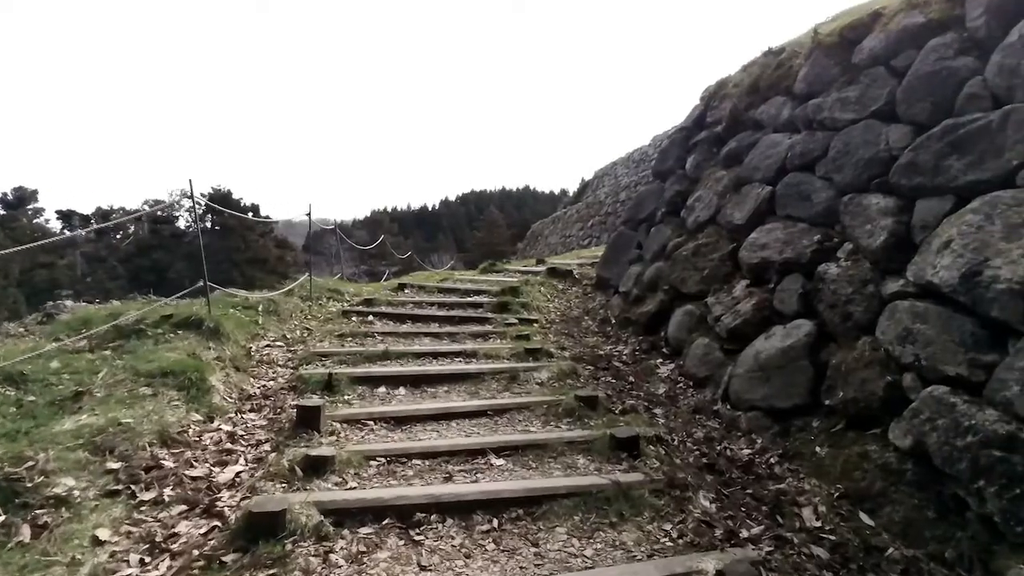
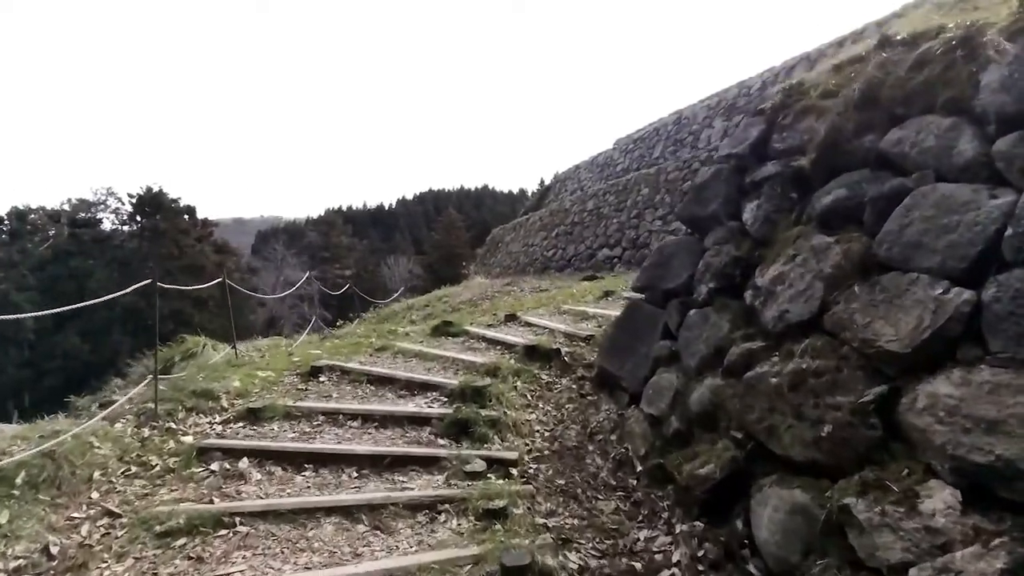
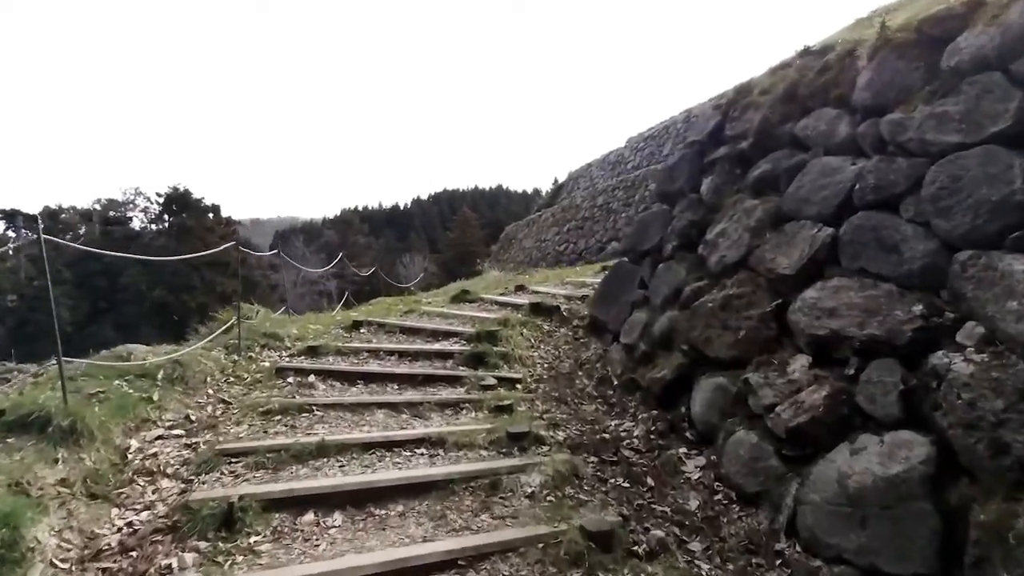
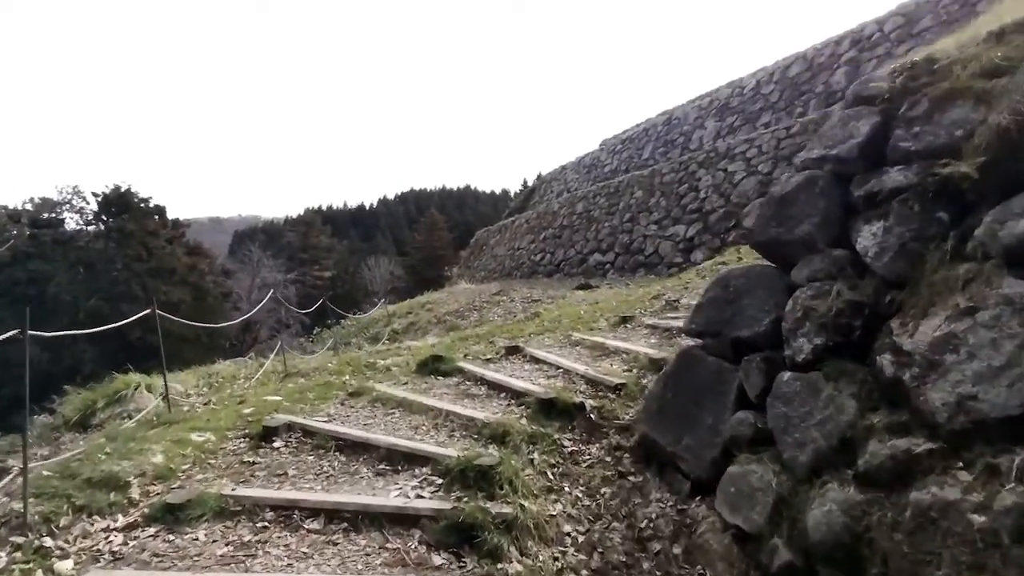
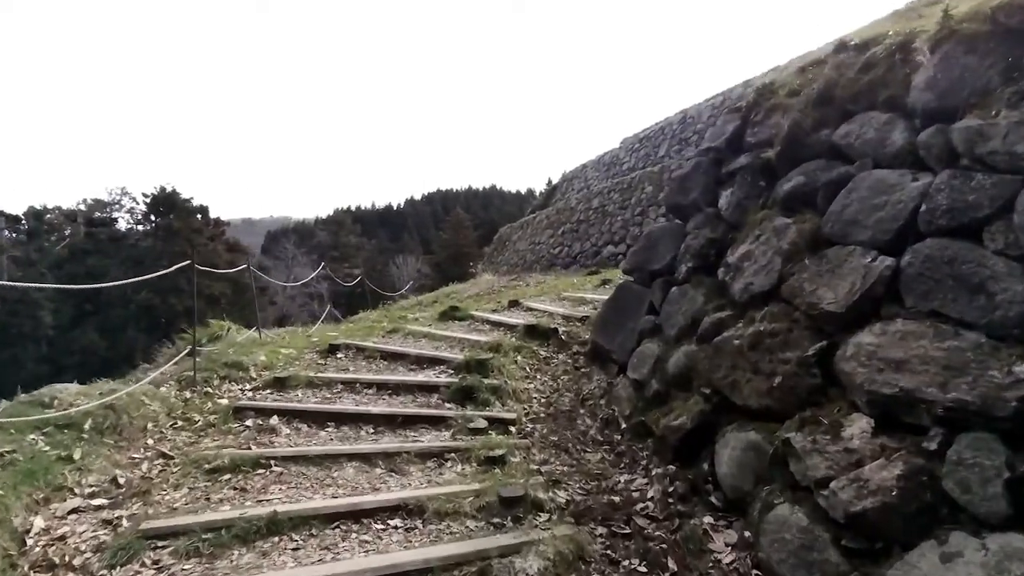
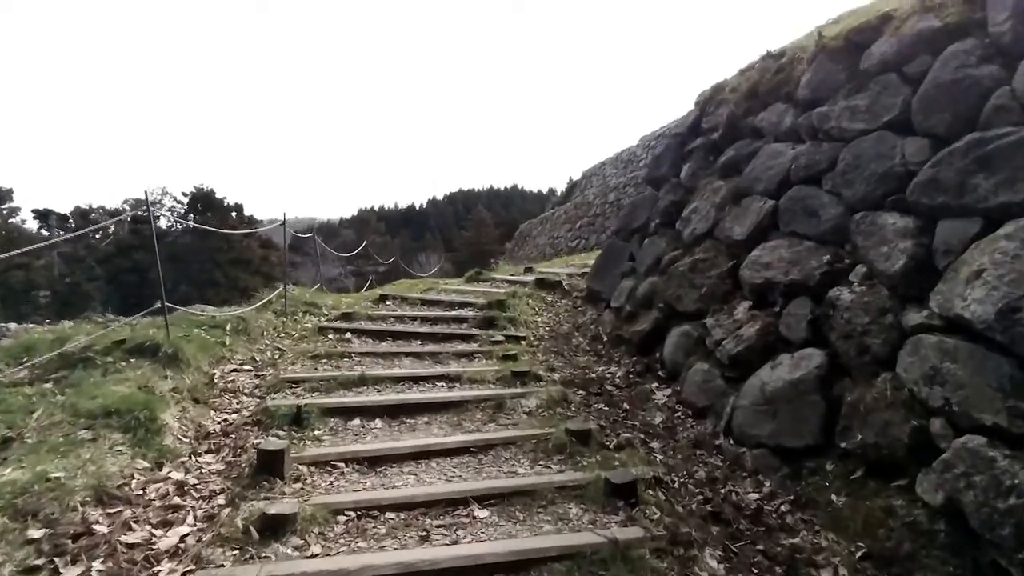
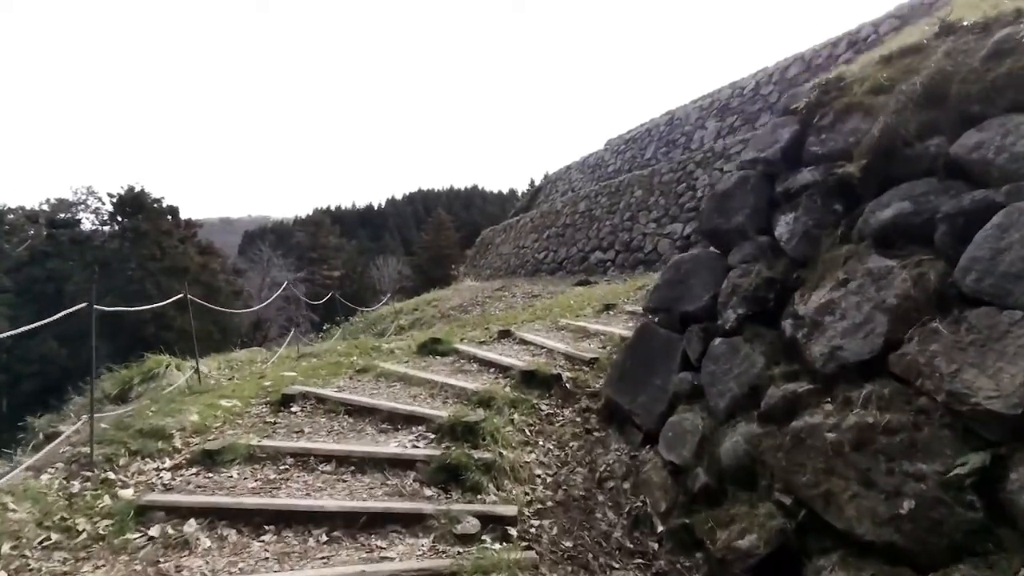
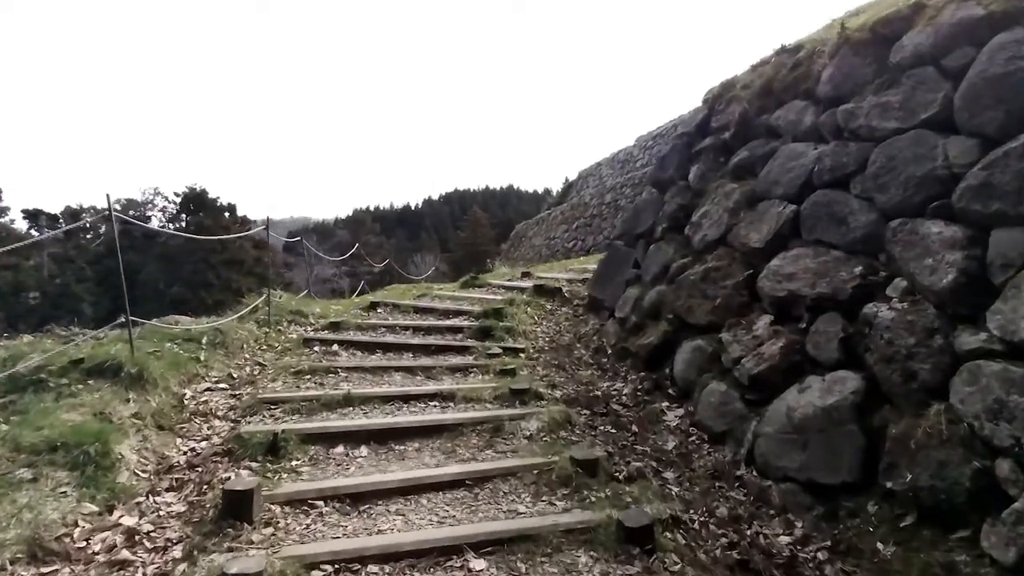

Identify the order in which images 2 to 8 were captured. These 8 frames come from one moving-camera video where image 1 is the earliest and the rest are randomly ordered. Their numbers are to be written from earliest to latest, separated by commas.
6, 8, 3, 5, 2, 7, 4
